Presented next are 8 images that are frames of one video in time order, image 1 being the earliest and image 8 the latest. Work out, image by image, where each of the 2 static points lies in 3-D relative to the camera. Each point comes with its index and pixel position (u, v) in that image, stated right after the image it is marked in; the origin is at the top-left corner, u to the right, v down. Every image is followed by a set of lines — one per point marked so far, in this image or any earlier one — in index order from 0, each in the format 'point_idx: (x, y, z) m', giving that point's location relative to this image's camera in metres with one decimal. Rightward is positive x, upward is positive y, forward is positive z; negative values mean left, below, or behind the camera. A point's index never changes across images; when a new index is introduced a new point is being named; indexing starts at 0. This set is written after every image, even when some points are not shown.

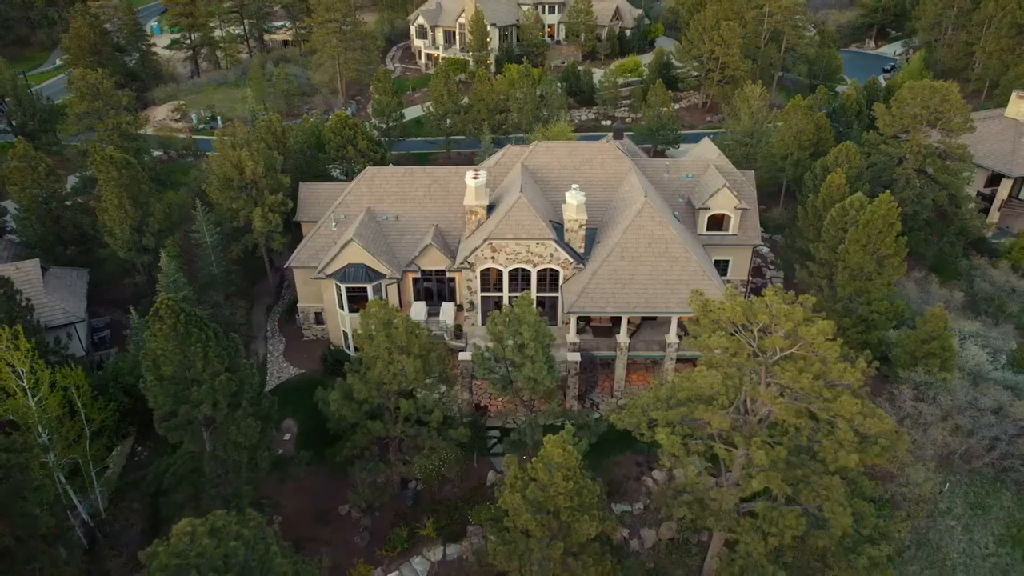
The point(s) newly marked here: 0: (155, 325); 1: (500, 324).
0: (-8.6, -0.8, +17.0) m
1: (-0.3, -1.0, +20.0) m
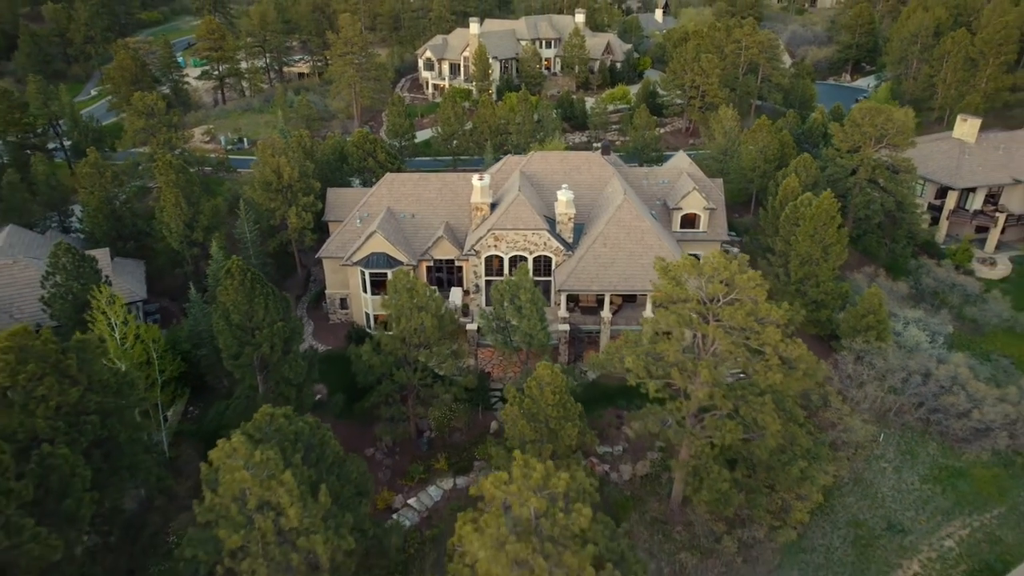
0: (-8.6, +0.3, +21.2) m
1: (-0.4, -0.1, +24.2) m
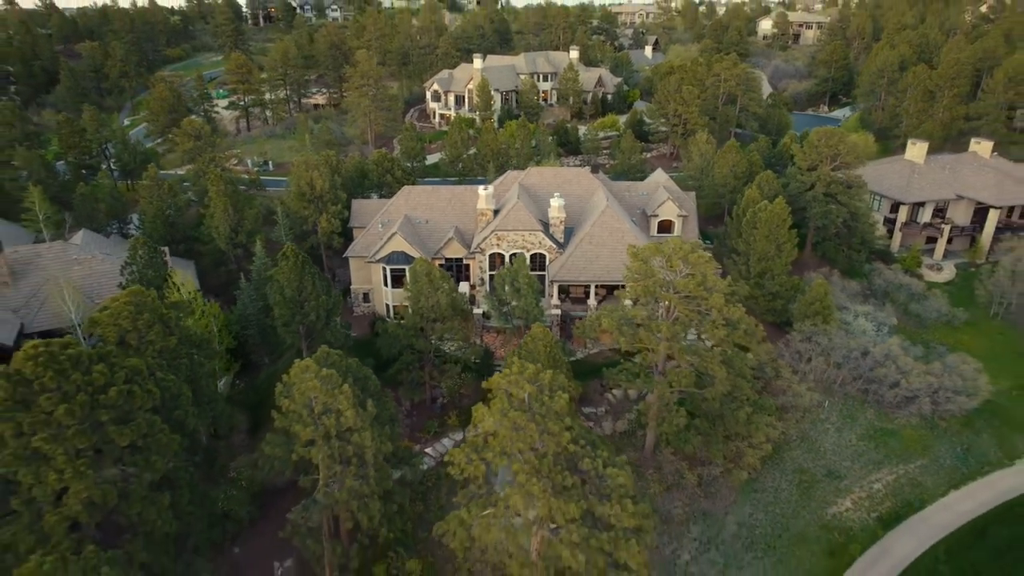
0: (-8.6, +1.0, +26.1) m
1: (-0.4, +0.5, +29.1) m
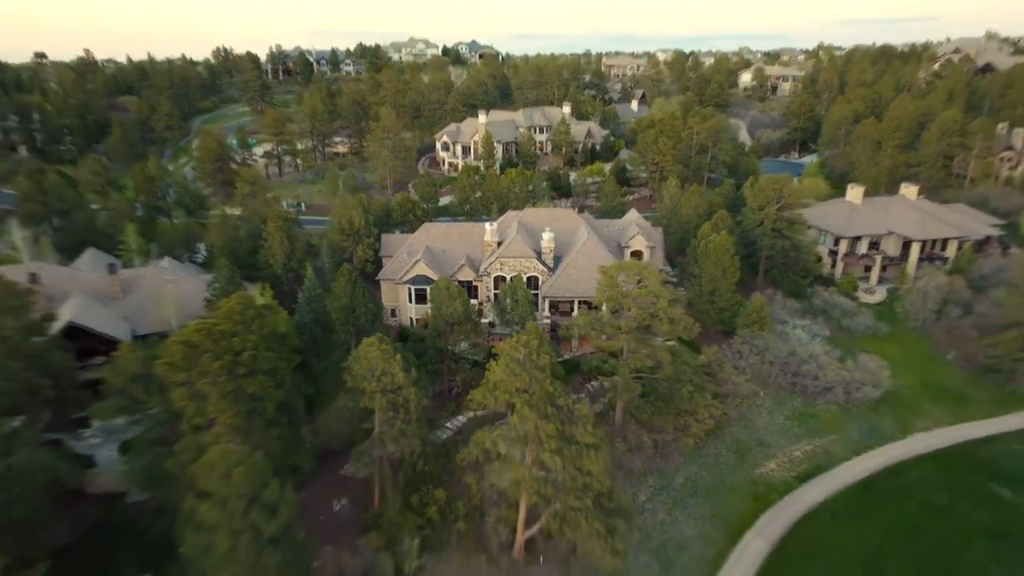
0: (-8.6, +0.4, +34.4) m
1: (-0.4, -0.2, +37.4) m
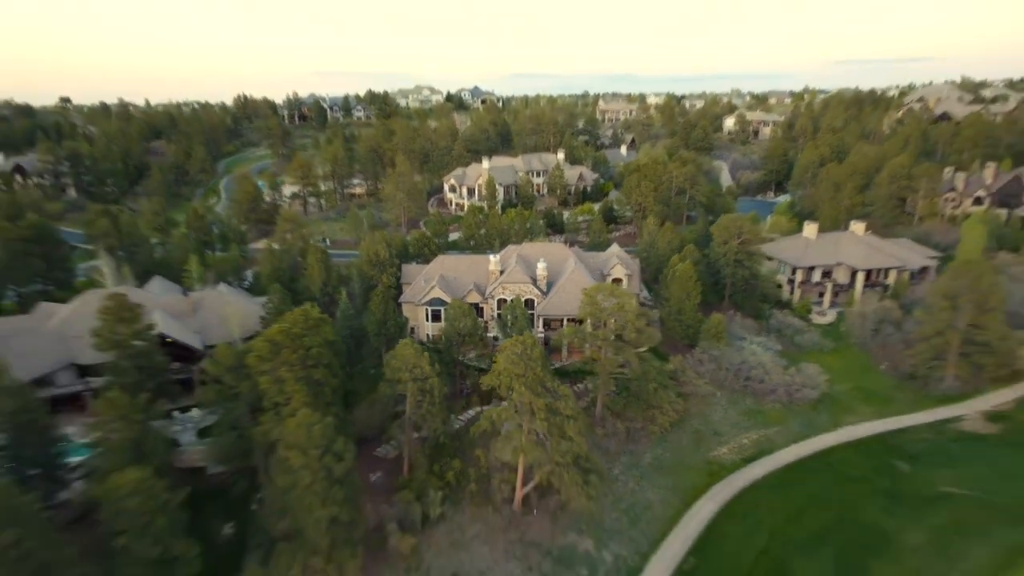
0: (-8.6, -0.7, +42.8) m
1: (-0.3, -1.5, +45.7) m
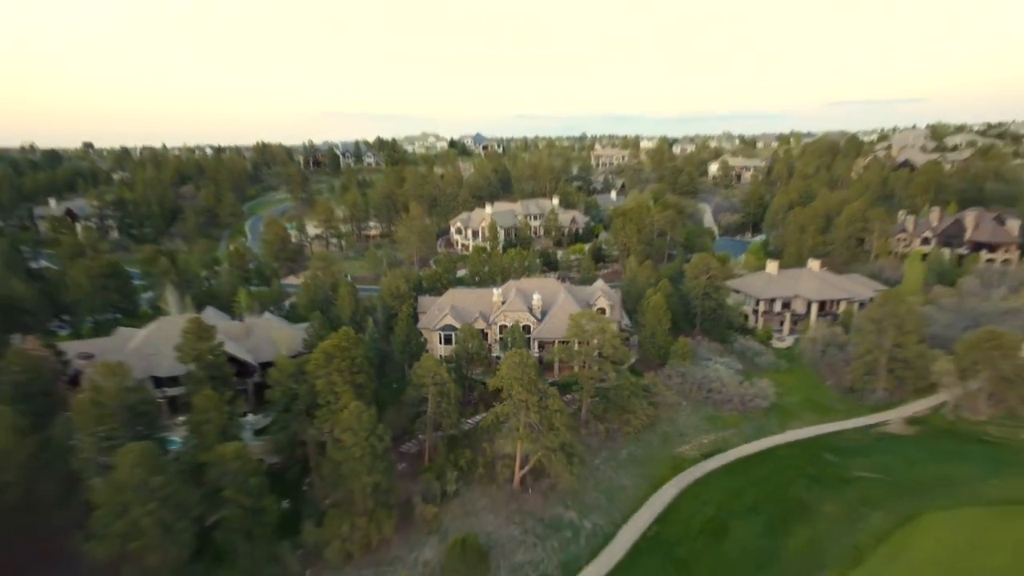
0: (-8.6, -2.8, +52.2) m
1: (-0.4, -3.7, +55.1) m
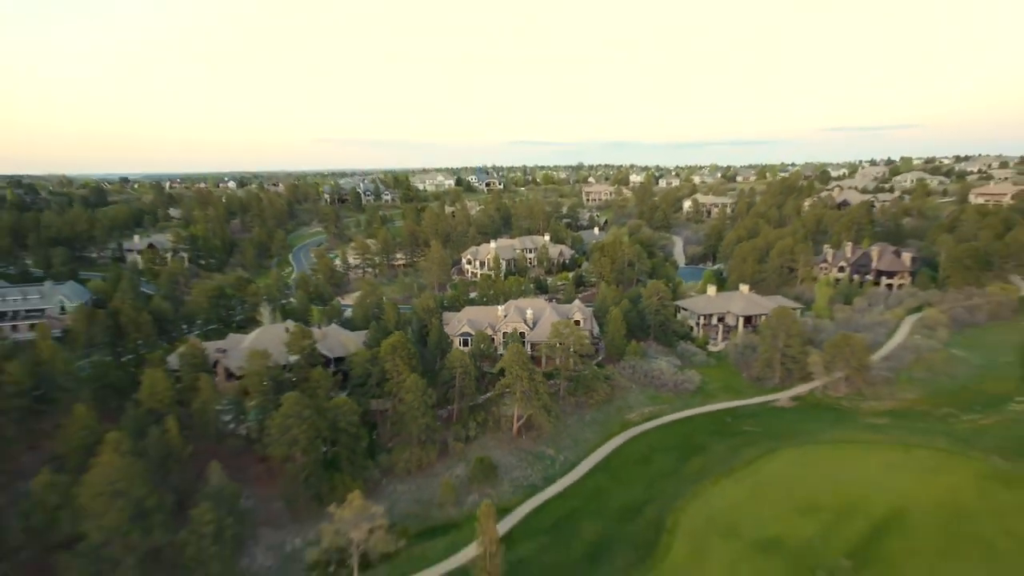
0: (-8.7, -4.7, +74.7) m
1: (-0.4, -5.7, +77.5) m
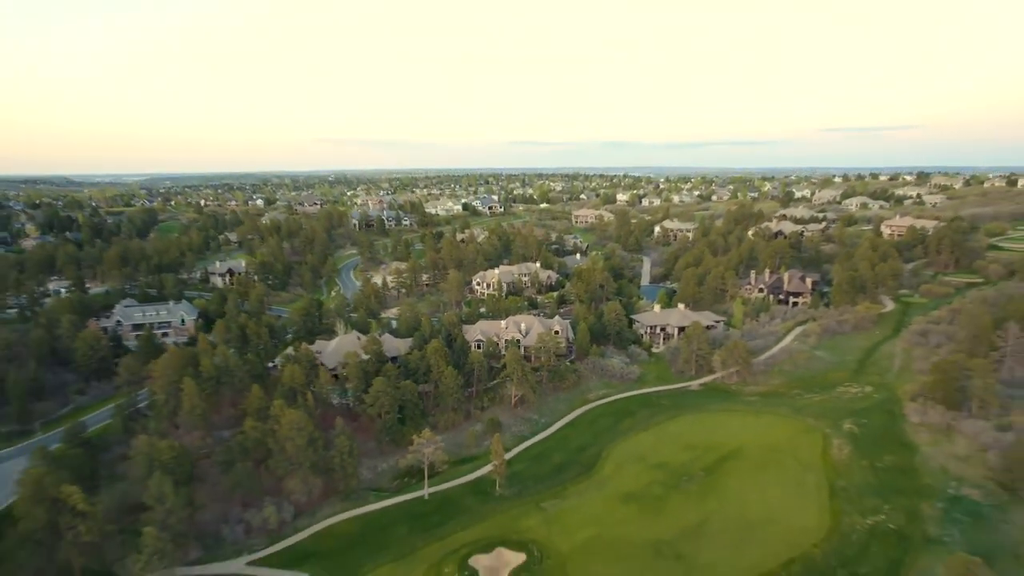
0: (-8.8, -8.2, +110.1) m
1: (-0.5, -9.2, +112.9) m
